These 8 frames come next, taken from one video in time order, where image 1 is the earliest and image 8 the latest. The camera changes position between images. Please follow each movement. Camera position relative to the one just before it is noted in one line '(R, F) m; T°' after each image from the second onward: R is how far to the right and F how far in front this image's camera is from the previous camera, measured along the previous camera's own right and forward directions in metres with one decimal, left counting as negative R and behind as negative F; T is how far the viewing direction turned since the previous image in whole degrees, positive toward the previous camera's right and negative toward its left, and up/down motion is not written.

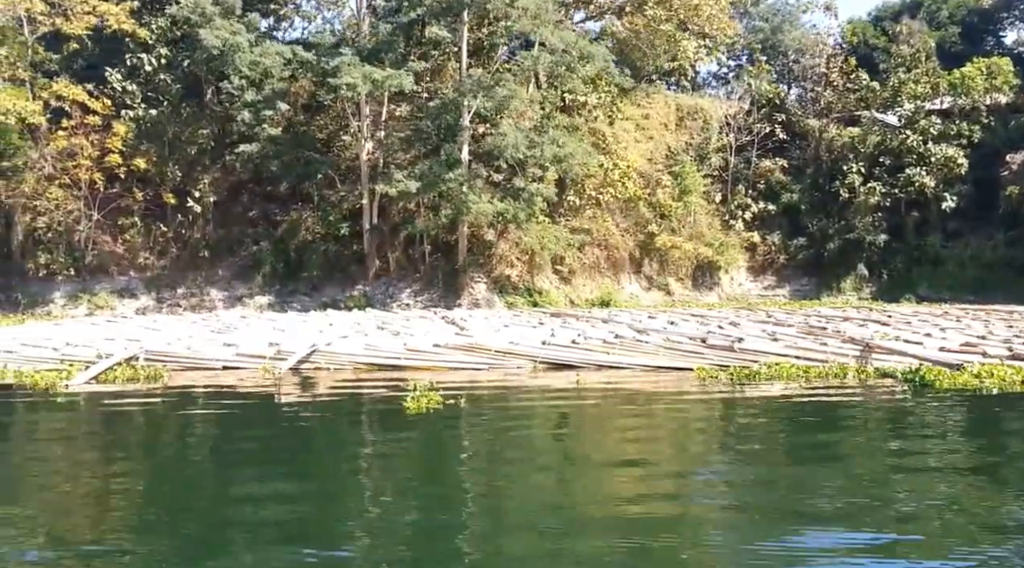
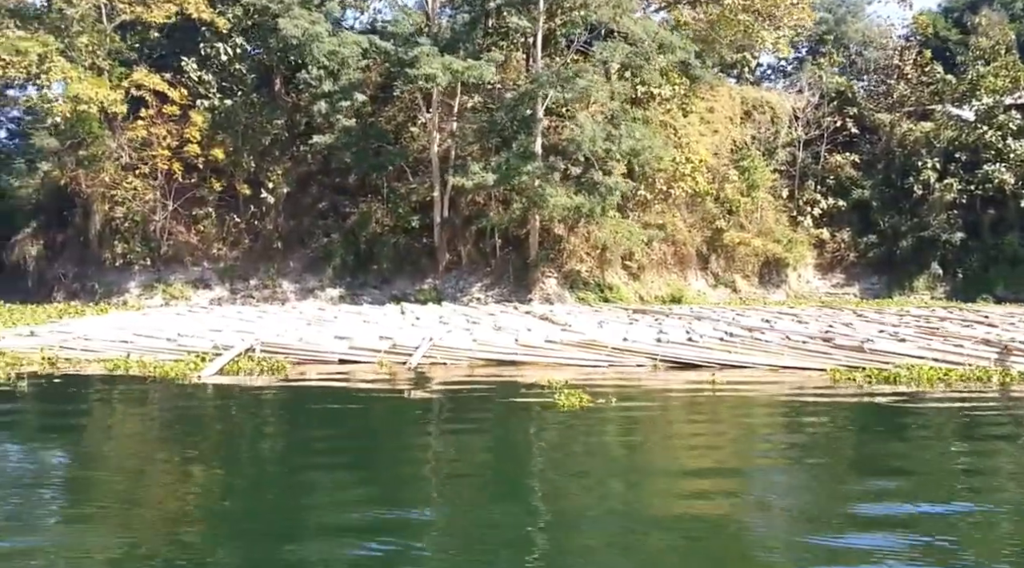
(-0.7, +0.3) m; -2°
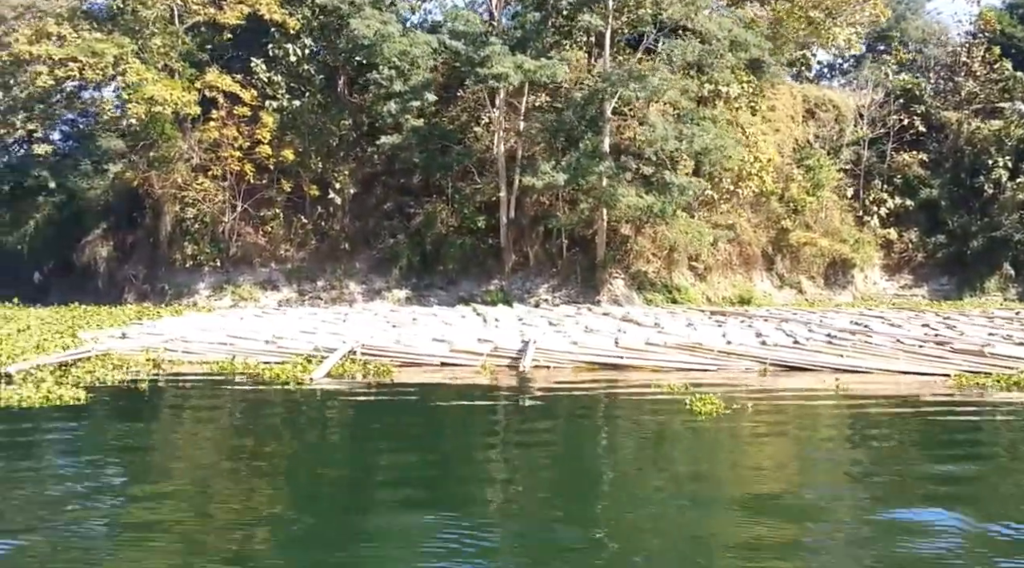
(-0.5, +0.2) m; -2°
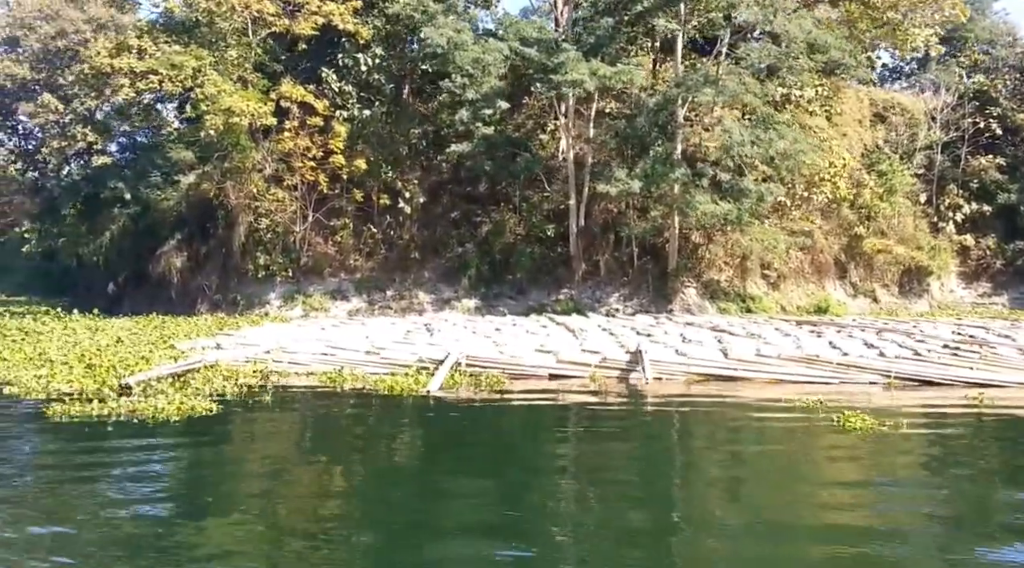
(-0.5, +0.3) m; -3°
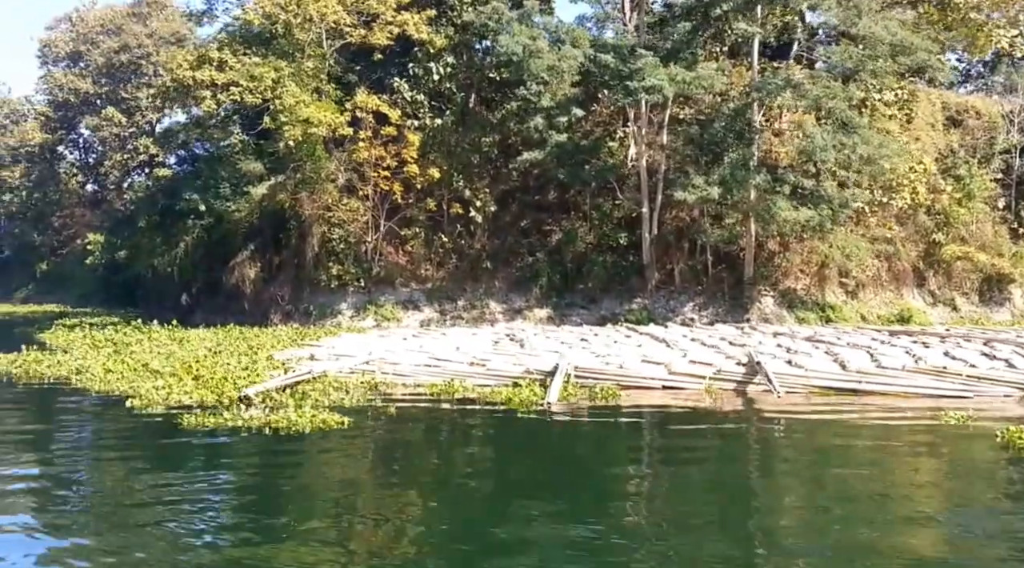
(-0.4, +0.3) m; -3°
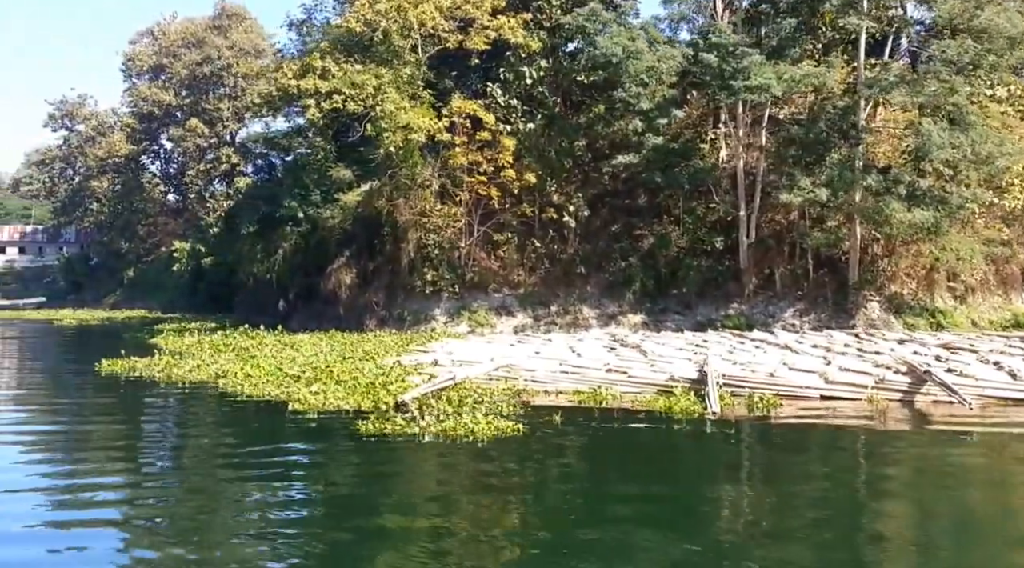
(-0.5, +0.3) m; -4°
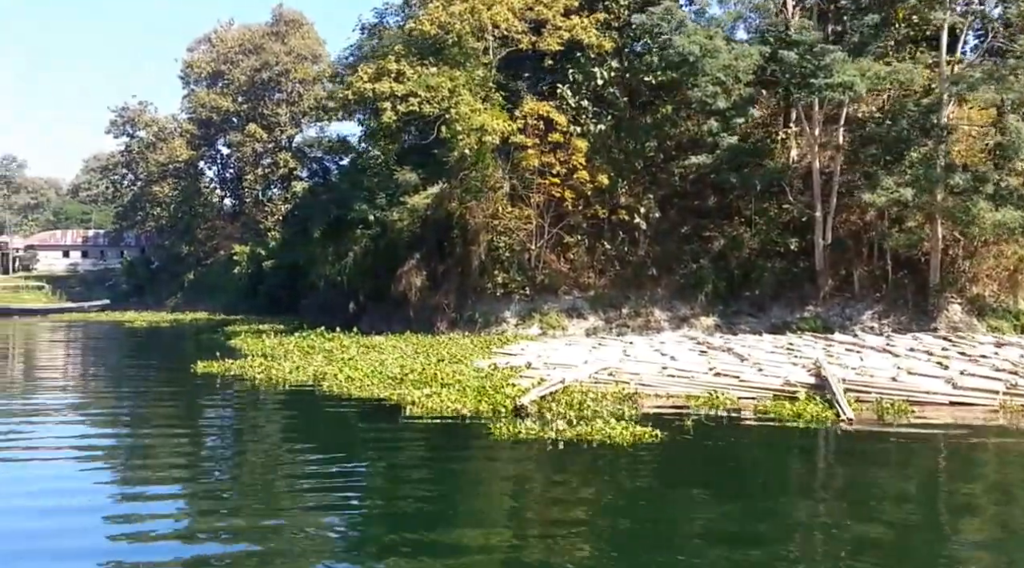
(-0.4, +0.1) m; -3°
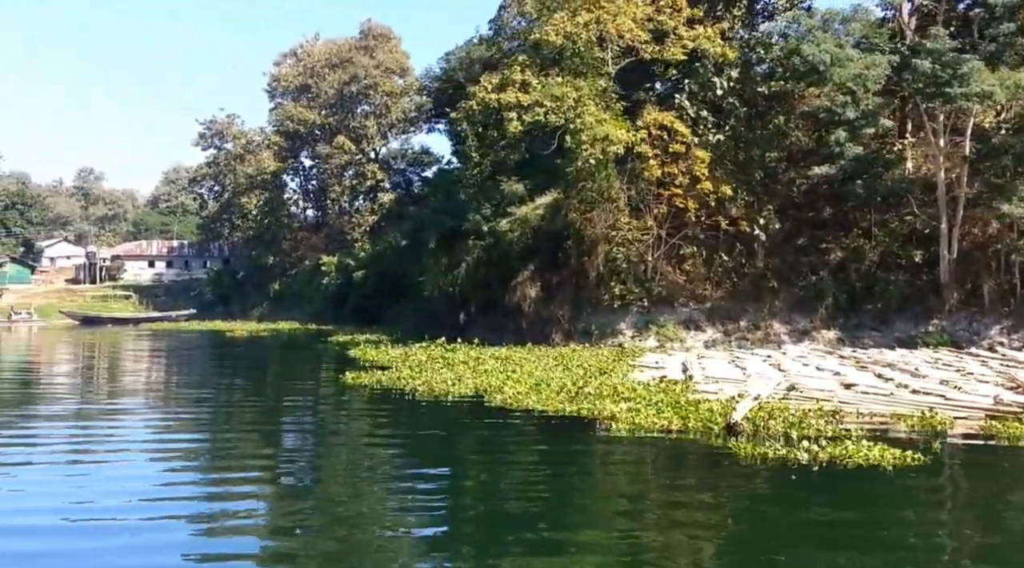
(-0.8, +0.1) m; -4°
